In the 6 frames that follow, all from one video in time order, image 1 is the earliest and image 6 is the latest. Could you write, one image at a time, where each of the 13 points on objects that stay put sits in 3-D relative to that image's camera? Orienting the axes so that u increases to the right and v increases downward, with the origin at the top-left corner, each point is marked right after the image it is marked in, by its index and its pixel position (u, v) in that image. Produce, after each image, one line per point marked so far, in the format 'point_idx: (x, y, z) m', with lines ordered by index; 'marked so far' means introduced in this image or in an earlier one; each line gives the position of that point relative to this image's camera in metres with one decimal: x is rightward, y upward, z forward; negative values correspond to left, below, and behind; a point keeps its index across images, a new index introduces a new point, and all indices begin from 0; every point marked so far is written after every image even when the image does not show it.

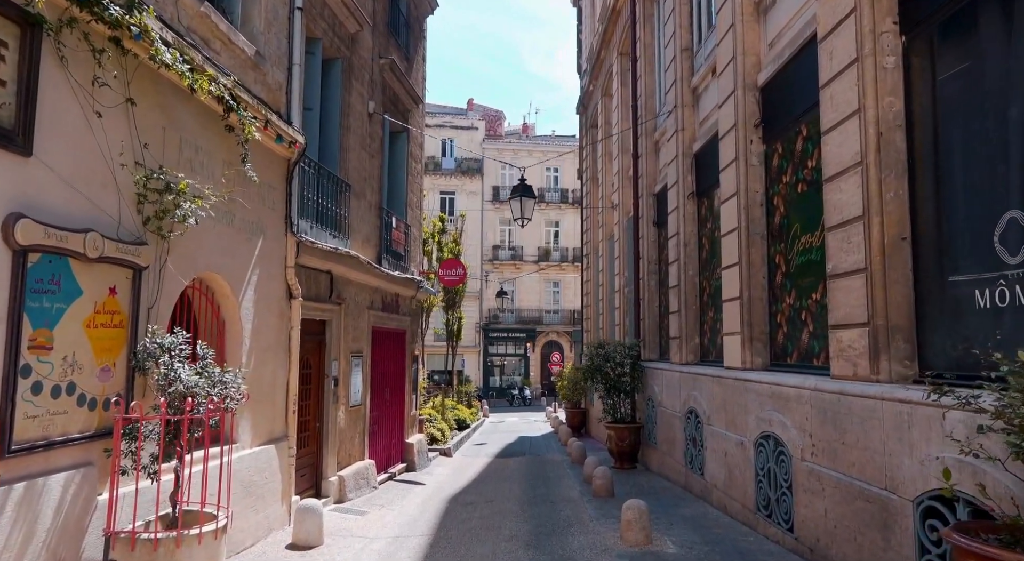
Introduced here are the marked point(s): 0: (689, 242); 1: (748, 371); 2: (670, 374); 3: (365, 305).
0: (+2.6, +0.6, +10.8) m
1: (+2.5, -0.9, +7.7) m
2: (+2.4, -1.4, +11.1) m
3: (-2.2, -0.4, +11.0) m
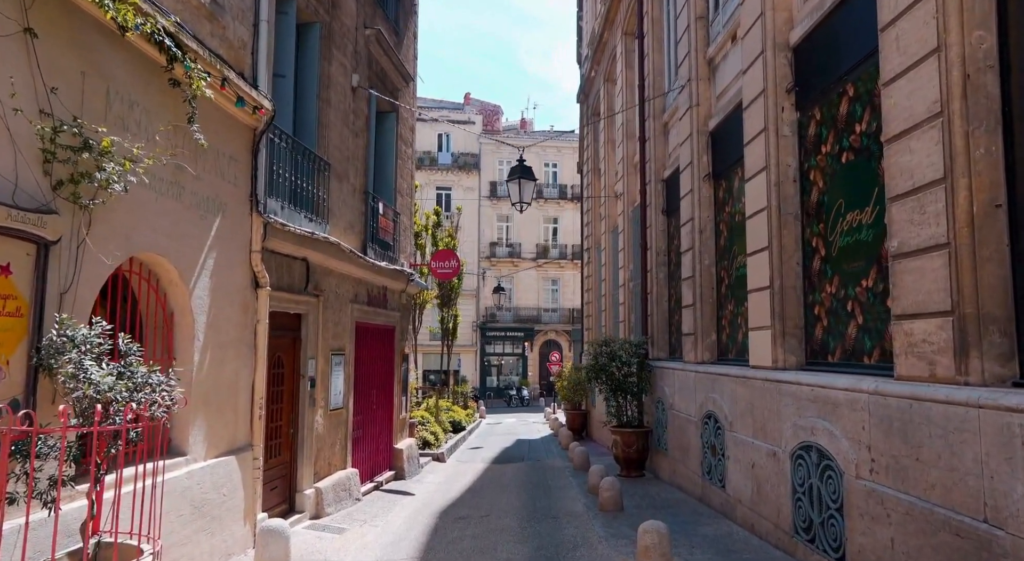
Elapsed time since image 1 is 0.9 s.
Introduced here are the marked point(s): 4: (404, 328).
0: (+2.6, +0.7, +9.8) m
1: (+2.4, -0.8, +6.7) m
2: (+2.3, -1.3, +10.1) m
3: (-2.3, -0.2, +10.0) m
4: (-1.9, -0.8, +13.3) m
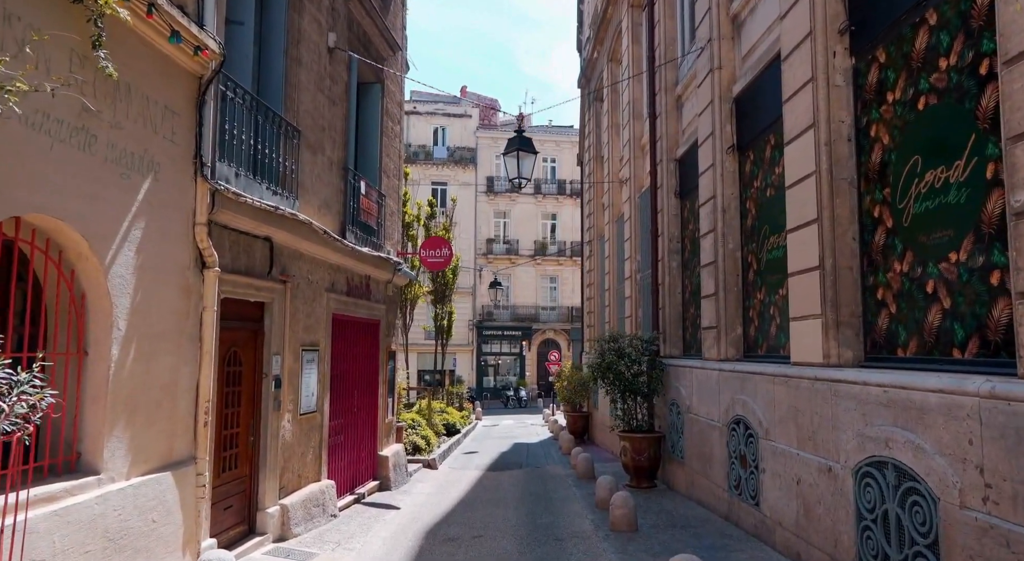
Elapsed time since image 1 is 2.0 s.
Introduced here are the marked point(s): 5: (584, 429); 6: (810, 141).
0: (+2.5, +0.9, +8.7) m
1: (+2.4, -0.7, +5.6) m
2: (+2.3, -1.1, +8.9) m
3: (-2.3, -0.1, +8.8) m
4: (-2.0, -0.7, +12.1) m
5: (+1.8, -3.8, +18.9) m
6: (+2.4, +1.1, +6.1) m
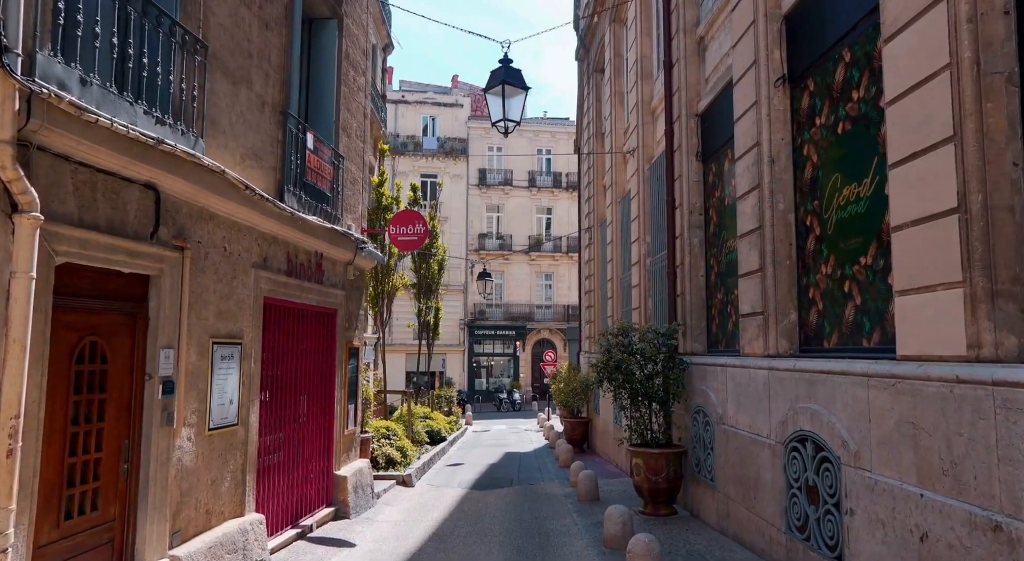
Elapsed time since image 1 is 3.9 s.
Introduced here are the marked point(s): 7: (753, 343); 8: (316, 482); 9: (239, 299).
0: (+2.4, +1.1, +6.6) m
1: (+2.3, -0.4, +3.5) m
2: (+2.2, -0.9, +6.9) m
3: (-2.4, +0.2, +6.8) m
4: (-2.2, -0.4, +10.0) m
5: (+1.6, -3.5, +16.9) m
6: (+2.3, +1.4, +4.0) m
7: (+2.2, -0.6, +6.9) m
8: (-2.3, -2.3, +8.7) m
9: (-2.4, -0.2, +6.6) m
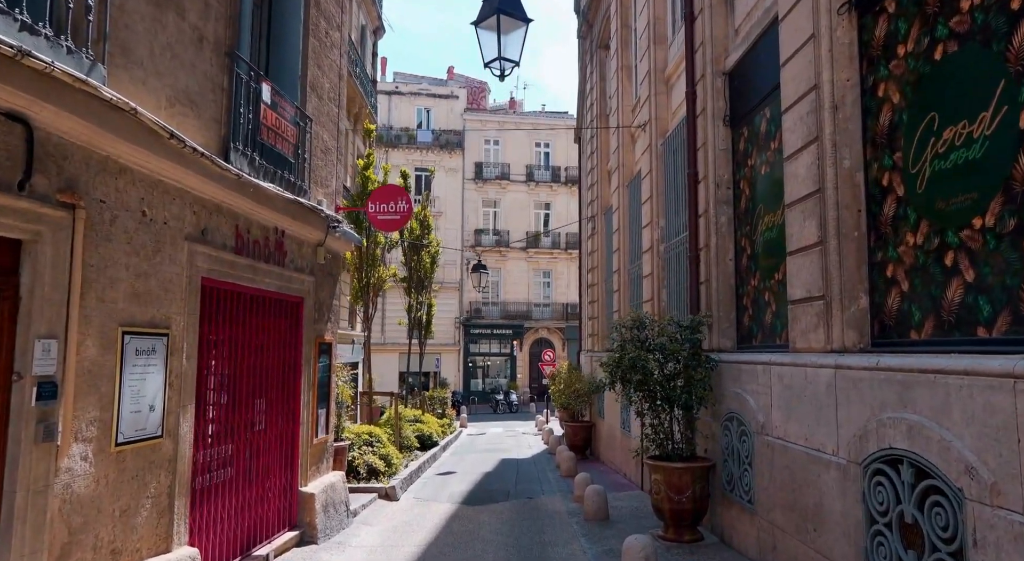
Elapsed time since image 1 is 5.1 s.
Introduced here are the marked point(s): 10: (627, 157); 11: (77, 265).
0: (+2.4, +1.3, +5.3) m
1: (+2.3, -0.2, +2.2) m
2: (+2.1, -0.7, +5.5) m
3: (-2.5, +0.4, +5.4) m
4: (-2.2, -0.3, +8.6) m
5: (+1.5, -3.4, +15.5) m
6: (+2.3, +1.6, +2.7) m
7: (+2.2, -0.4, +5.6) m
8: (-2.3, -2.2, +7.3) m
9: (-2.5, 0.0, +5.3) m
10: (+2.2, +2.3, +13.9) m
11: (-2.5, +0.1, +4.2) m
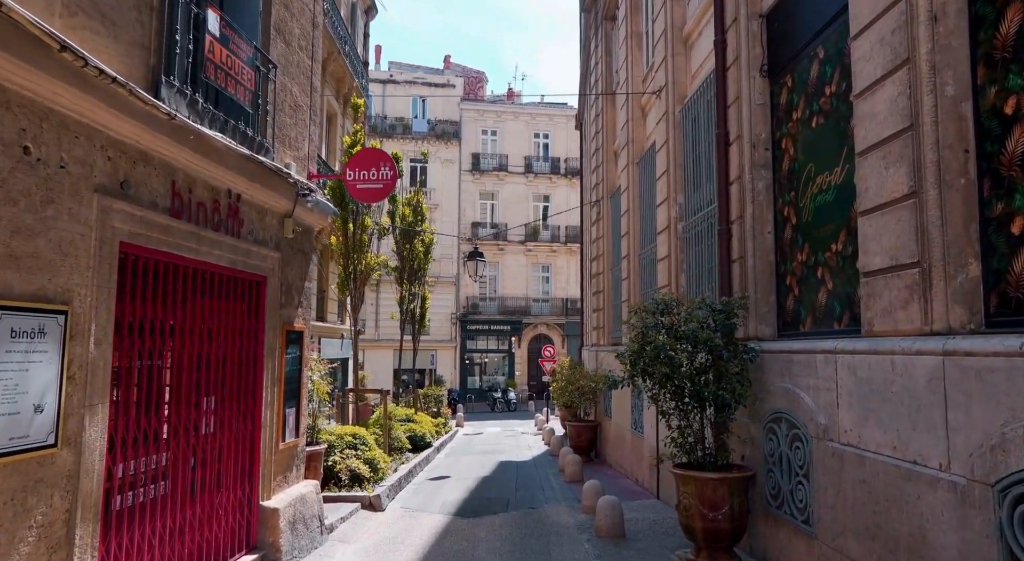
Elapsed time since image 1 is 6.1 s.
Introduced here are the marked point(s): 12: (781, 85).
0: (+2.4, +1.5, +4.1) m
1: (+2.3, 0.0, +1.0) m
2: (+2.2, -0.5, +4.3) m
3: (-2.4, +0.6, +4.2) m
4: (-2.2, 0.0, +7.4) m
5: (+1.5, -3.1, +14.3) m
6: (+2.3, +1.8, +1.5) m
7: (+2.2, -0.2, +4.4) m
8: (-2.3, -2.0, +6.0) m
9: (-2.4, +0.2, +4.0) m
10: (+2.1, +2.6, +12.7) m
11: (-2.5, +0.3, +3.0) m
12: (+2.5, +1.8, +6.8) m
